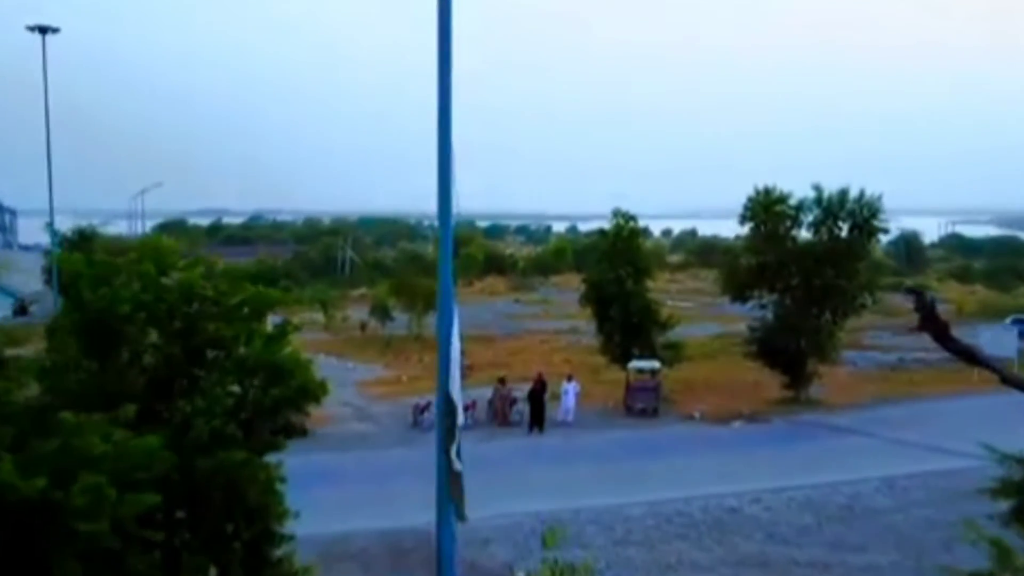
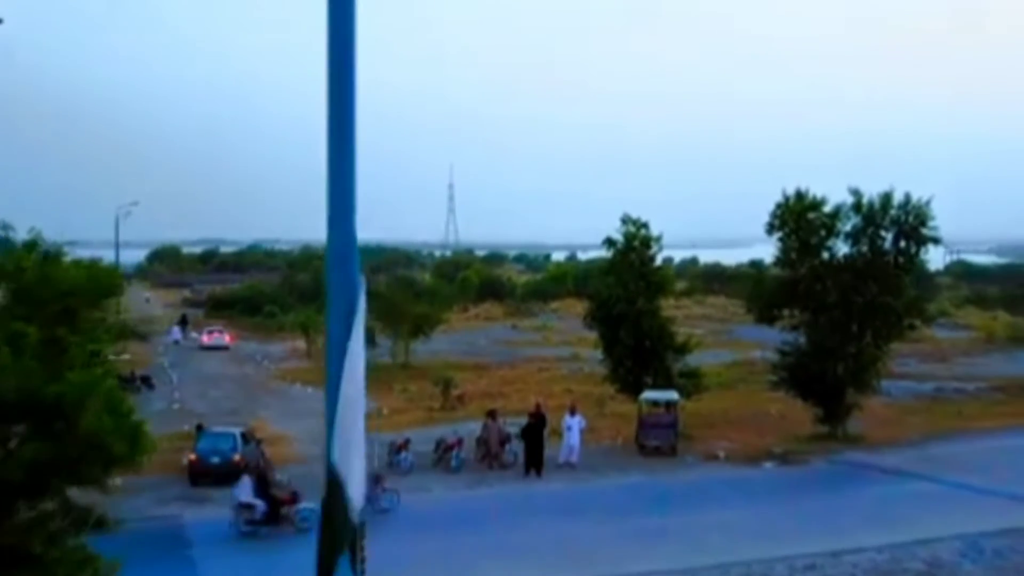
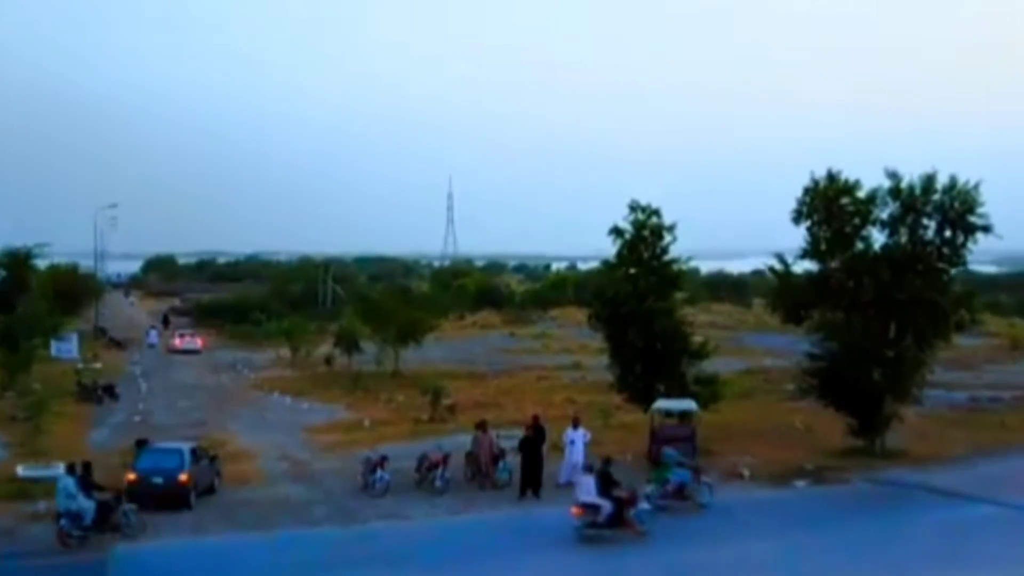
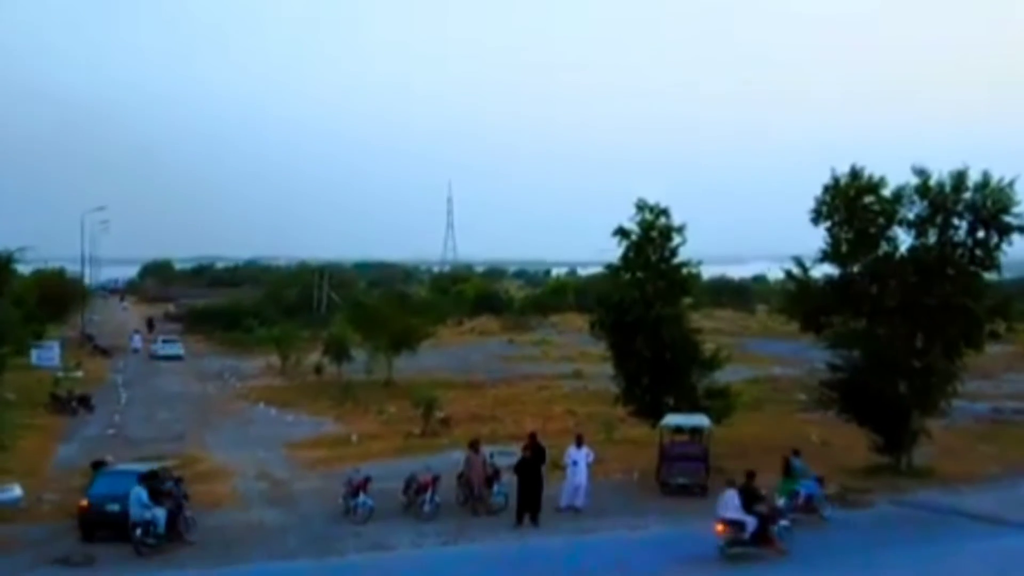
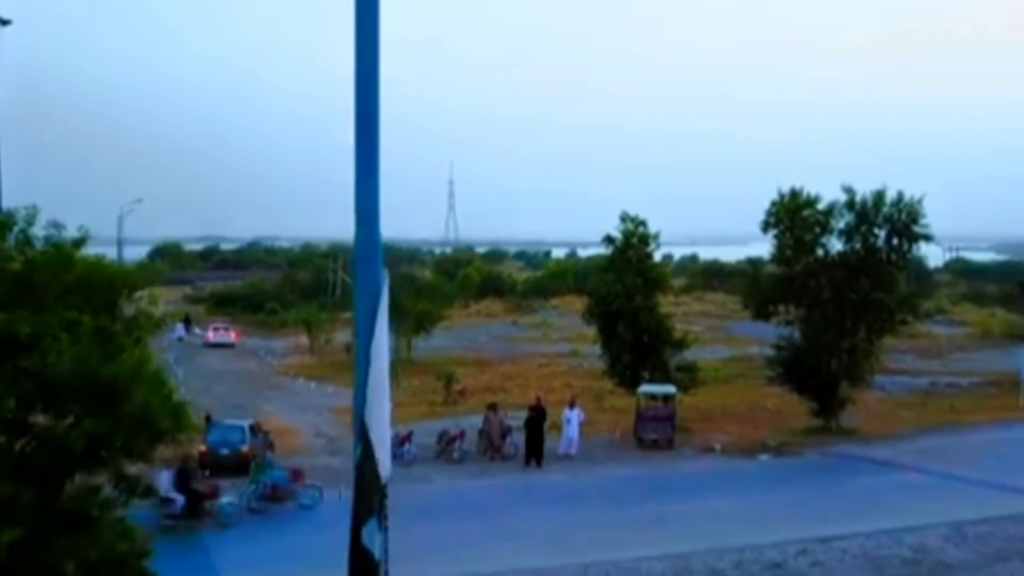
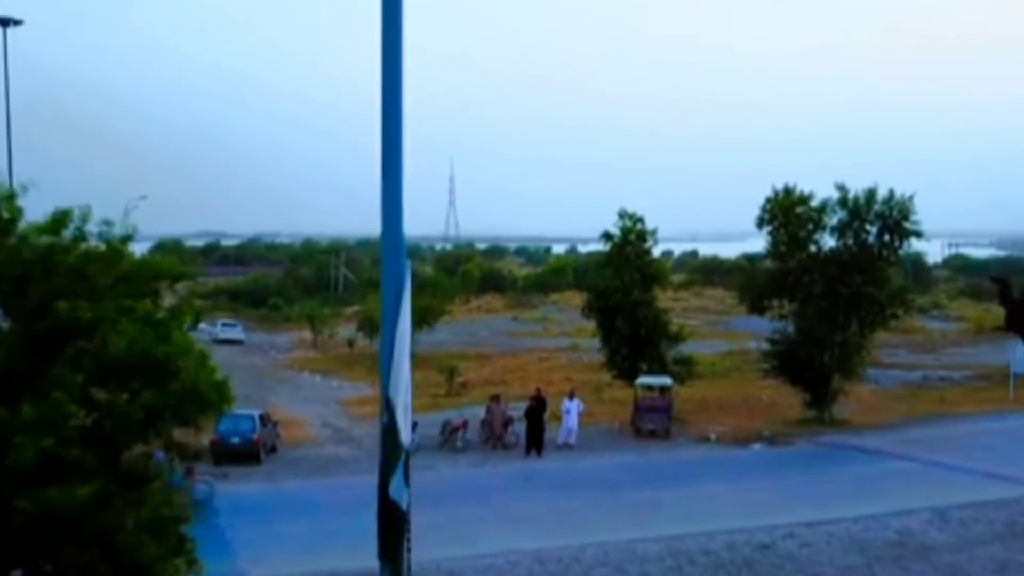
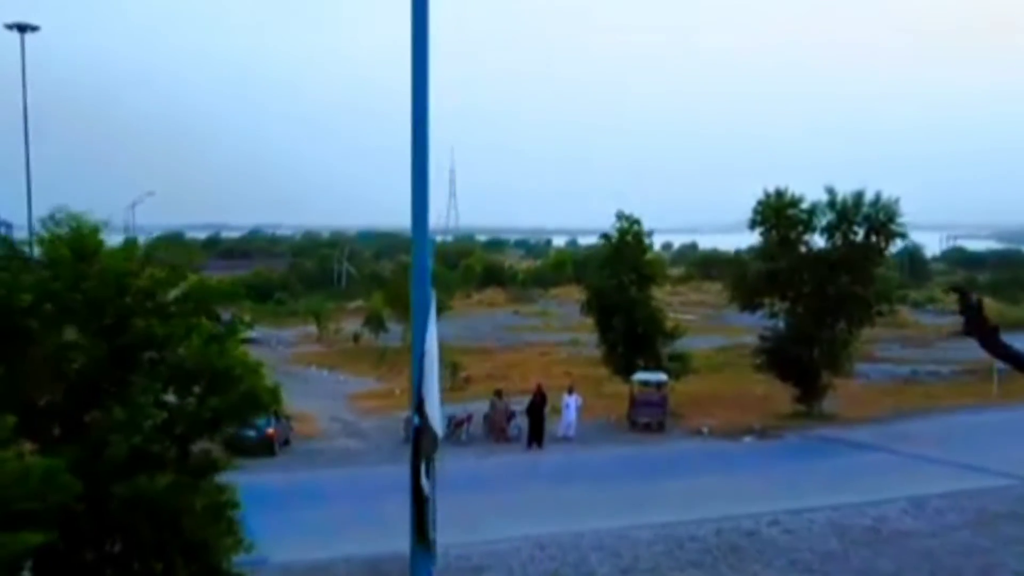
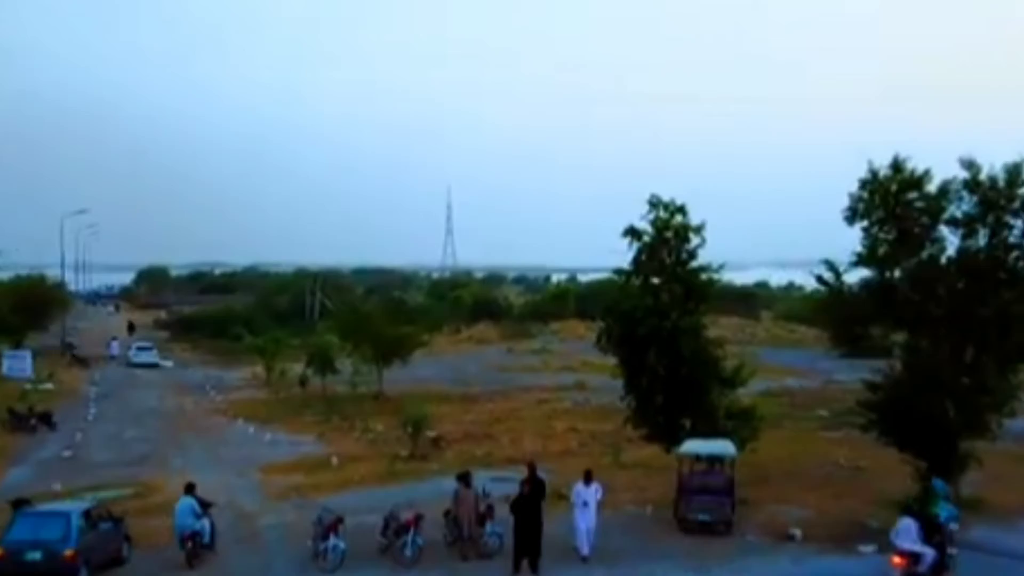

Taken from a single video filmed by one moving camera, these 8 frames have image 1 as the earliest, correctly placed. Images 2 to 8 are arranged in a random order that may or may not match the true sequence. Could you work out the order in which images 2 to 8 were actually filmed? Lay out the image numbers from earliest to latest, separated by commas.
7, 6, 5, 2, 3, 4, 8
